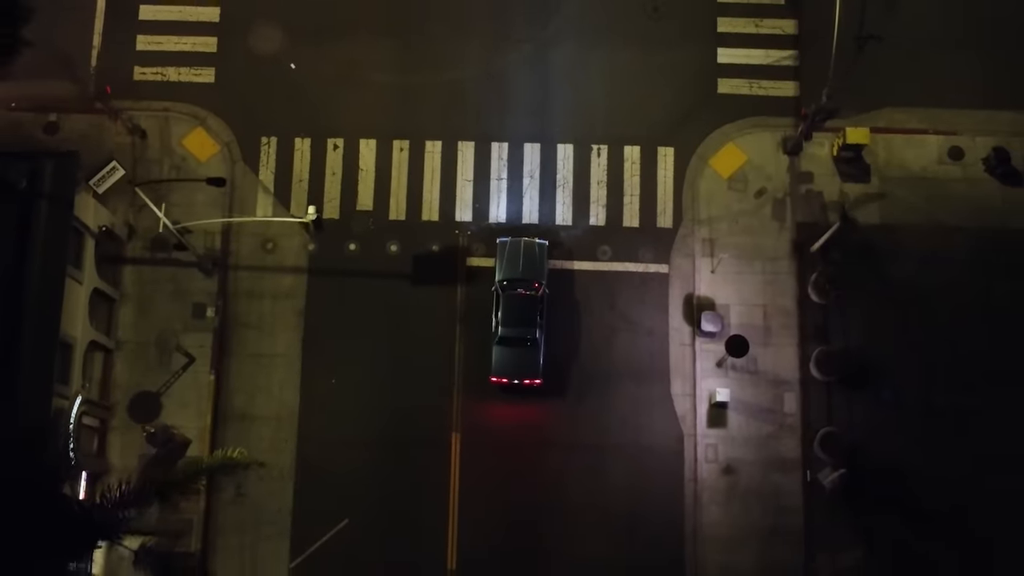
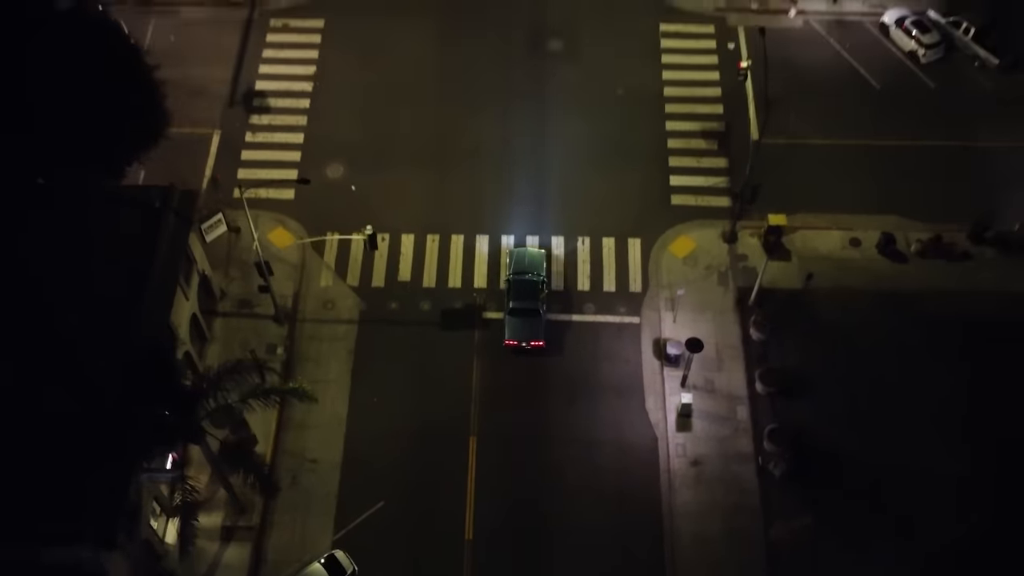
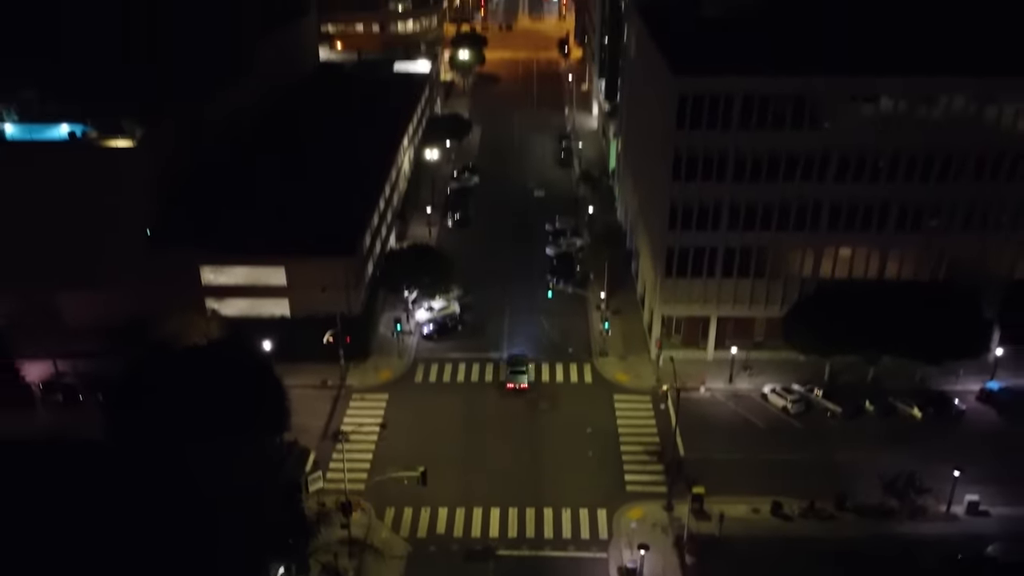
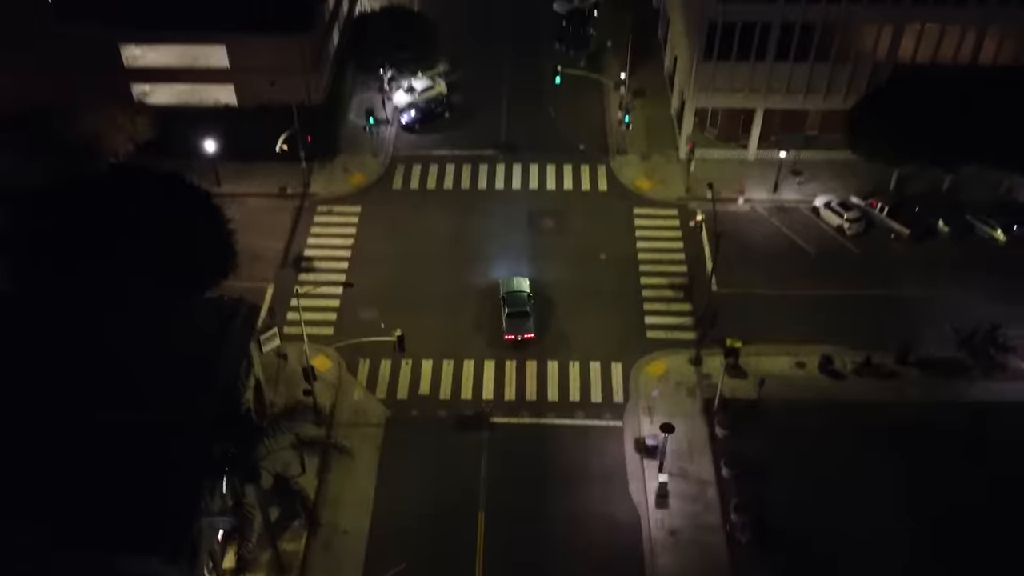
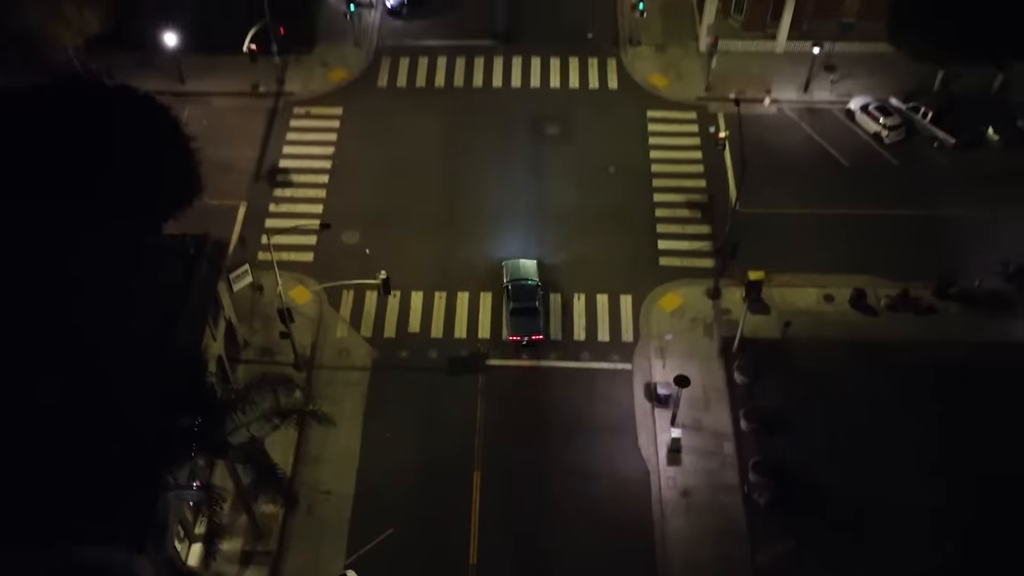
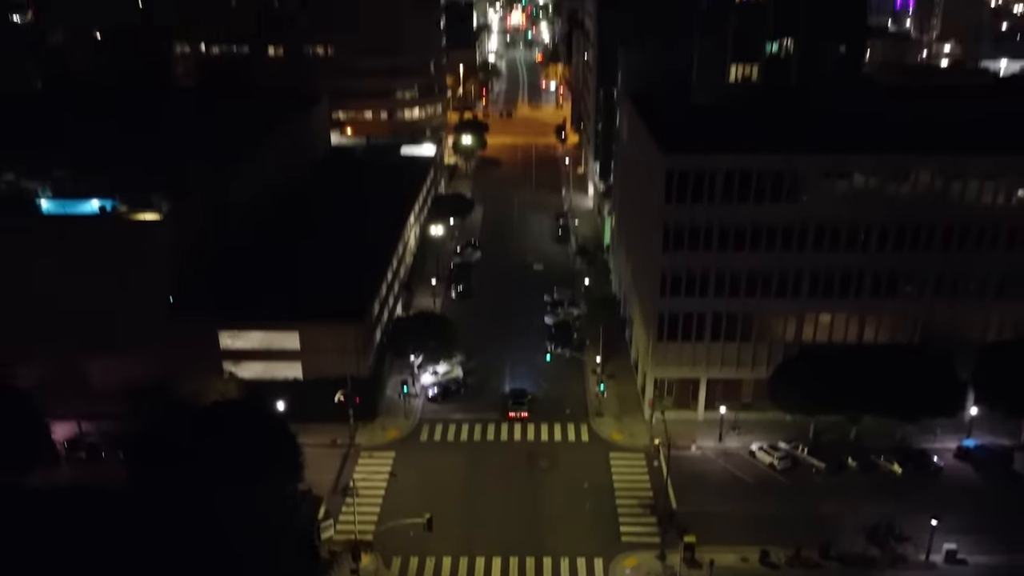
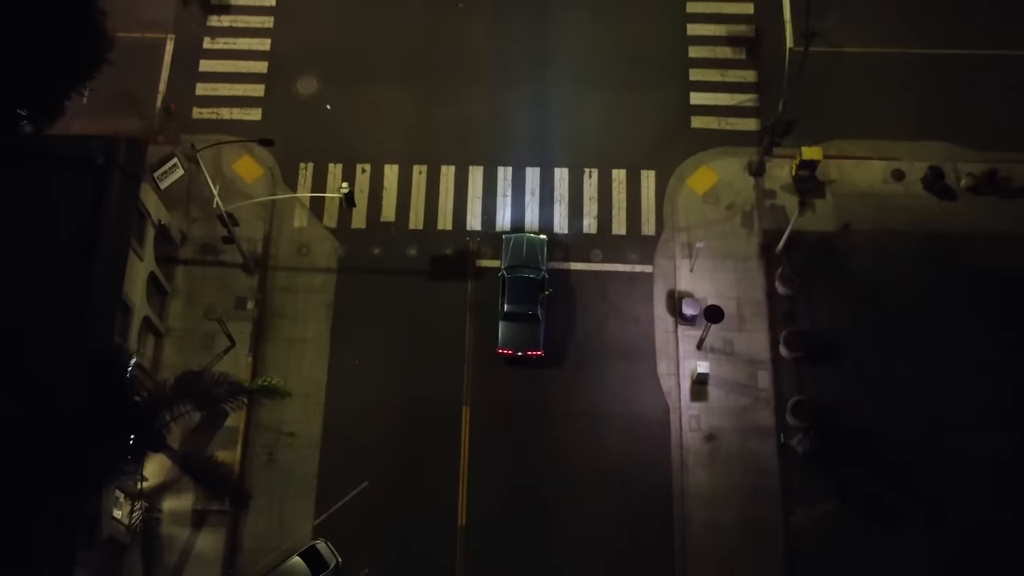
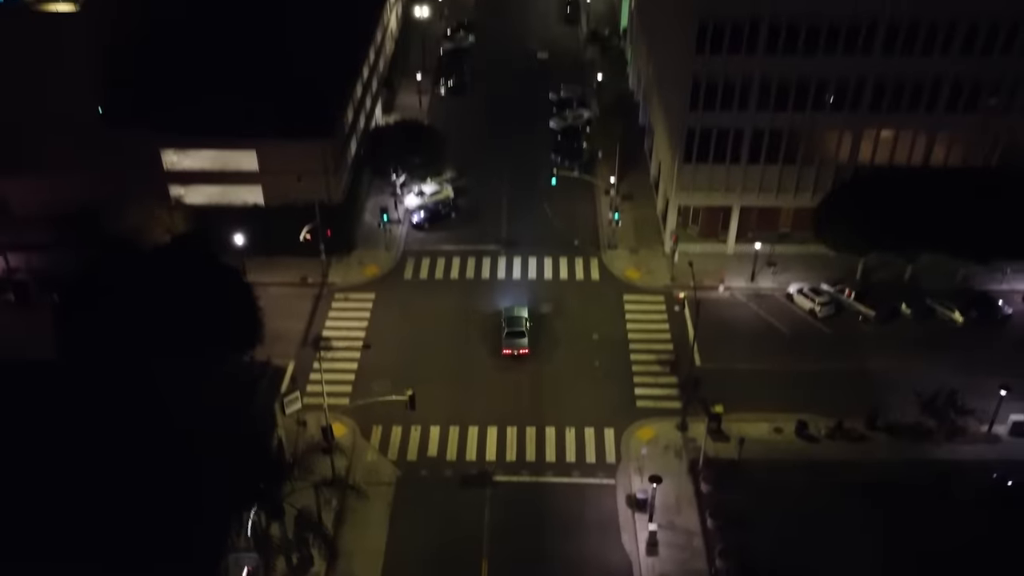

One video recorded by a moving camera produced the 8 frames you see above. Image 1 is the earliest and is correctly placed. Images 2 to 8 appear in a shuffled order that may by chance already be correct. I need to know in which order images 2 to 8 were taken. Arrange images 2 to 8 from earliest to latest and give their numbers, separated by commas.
7, 2, 5, 4, 8, 3, 6
